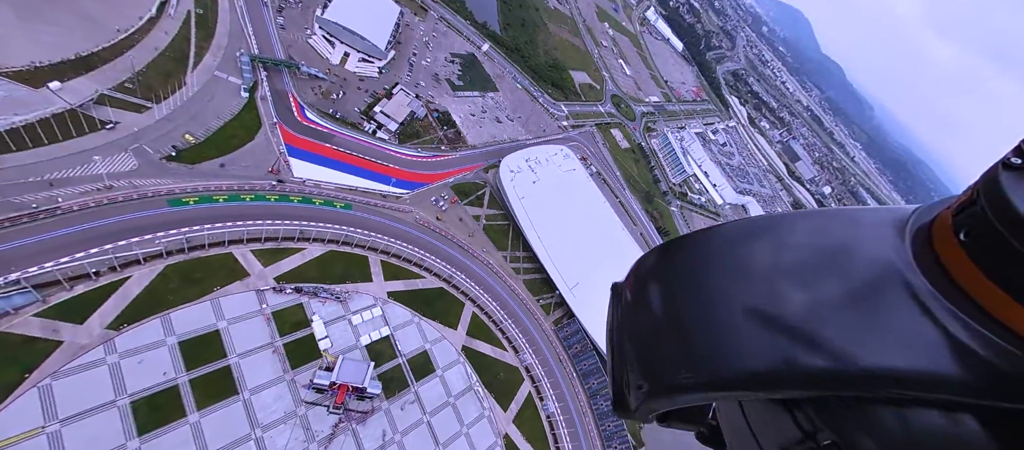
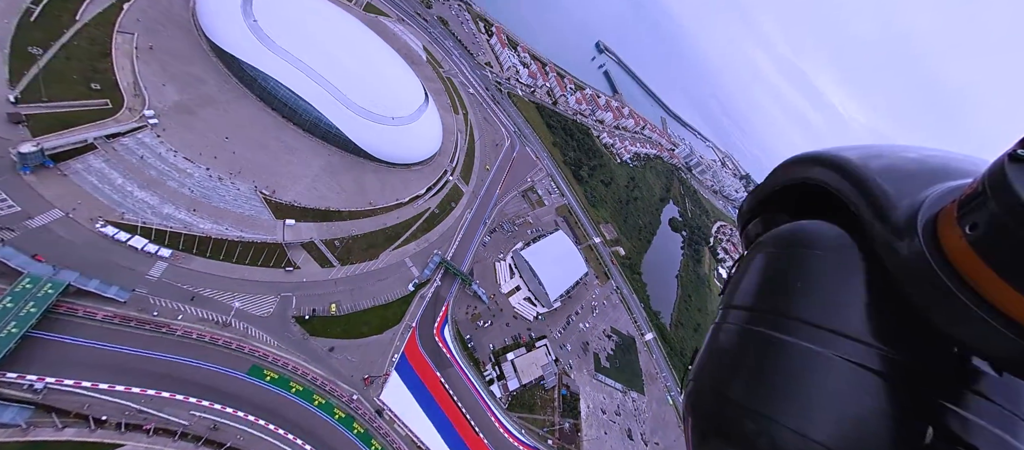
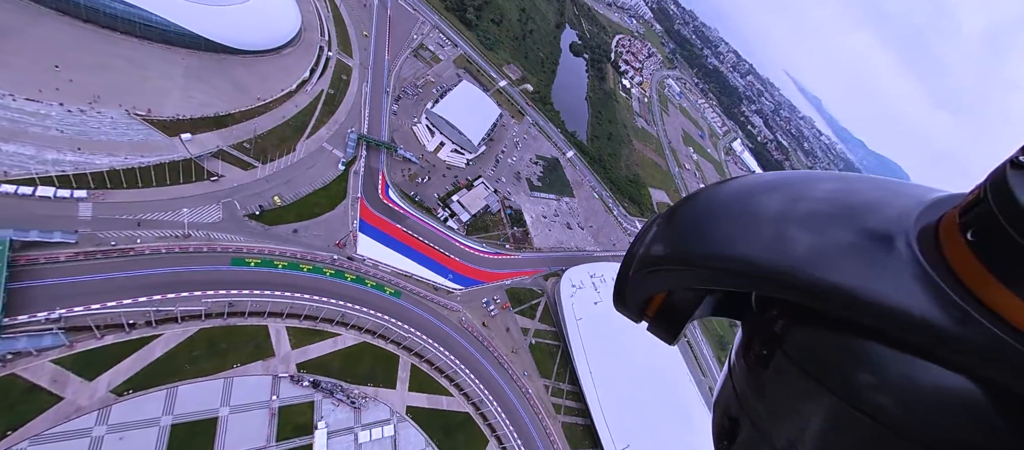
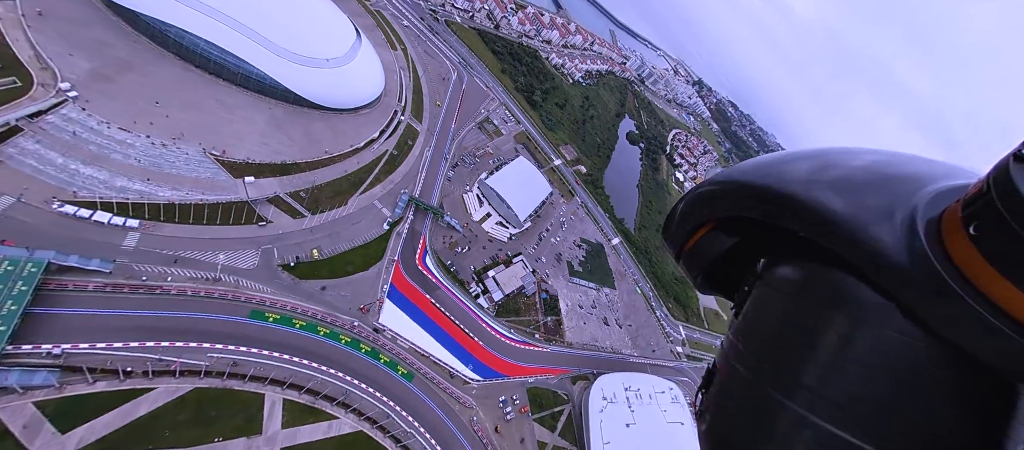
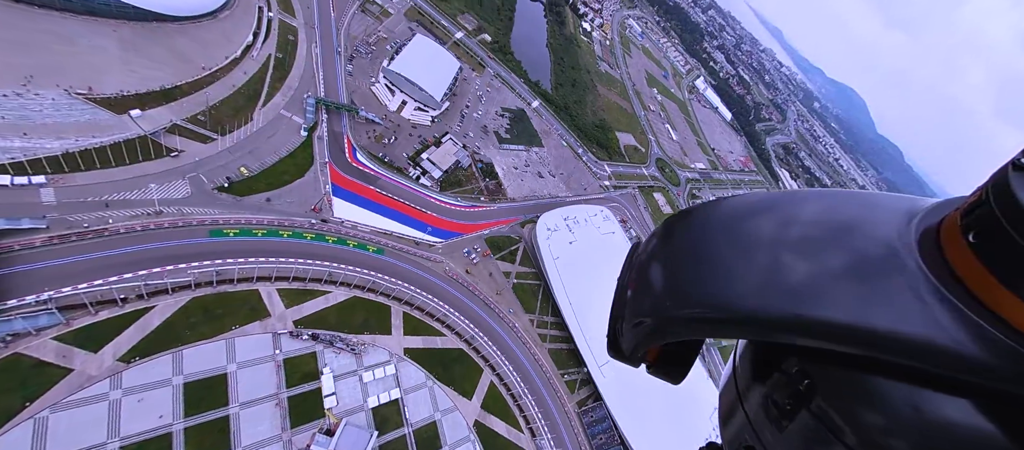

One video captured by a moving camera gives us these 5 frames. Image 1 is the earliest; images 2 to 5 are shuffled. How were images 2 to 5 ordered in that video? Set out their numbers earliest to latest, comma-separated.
5, 3, 4, 2
